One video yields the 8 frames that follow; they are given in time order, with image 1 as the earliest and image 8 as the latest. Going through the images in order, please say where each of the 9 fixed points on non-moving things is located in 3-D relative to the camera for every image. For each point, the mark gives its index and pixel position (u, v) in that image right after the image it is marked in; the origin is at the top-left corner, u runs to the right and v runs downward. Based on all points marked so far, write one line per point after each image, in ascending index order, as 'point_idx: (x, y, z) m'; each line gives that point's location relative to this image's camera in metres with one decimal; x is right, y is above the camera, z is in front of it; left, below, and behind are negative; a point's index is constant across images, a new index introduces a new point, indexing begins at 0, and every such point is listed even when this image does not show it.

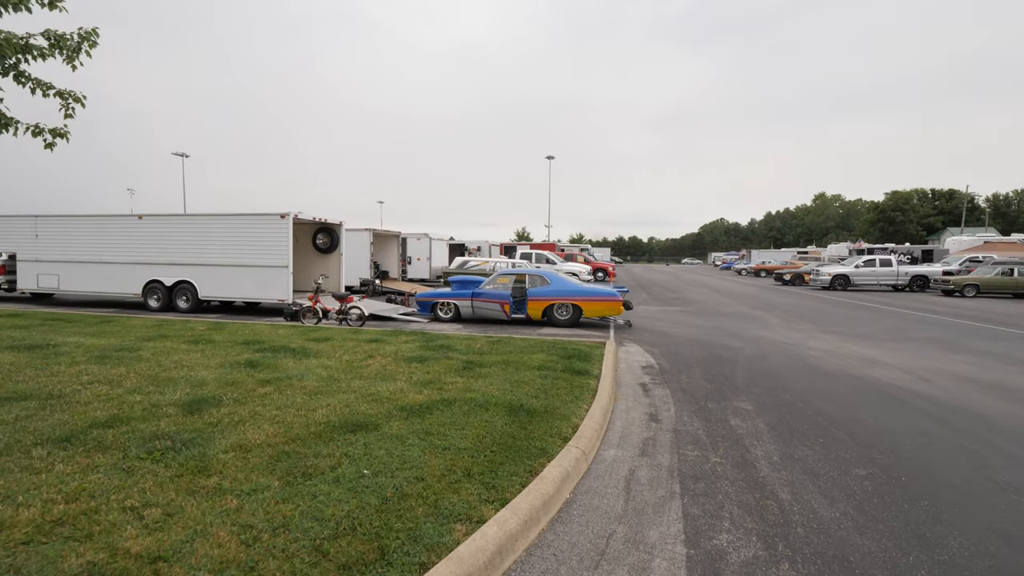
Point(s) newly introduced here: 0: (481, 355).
0: (-0.5, -1.0, +7.7) m
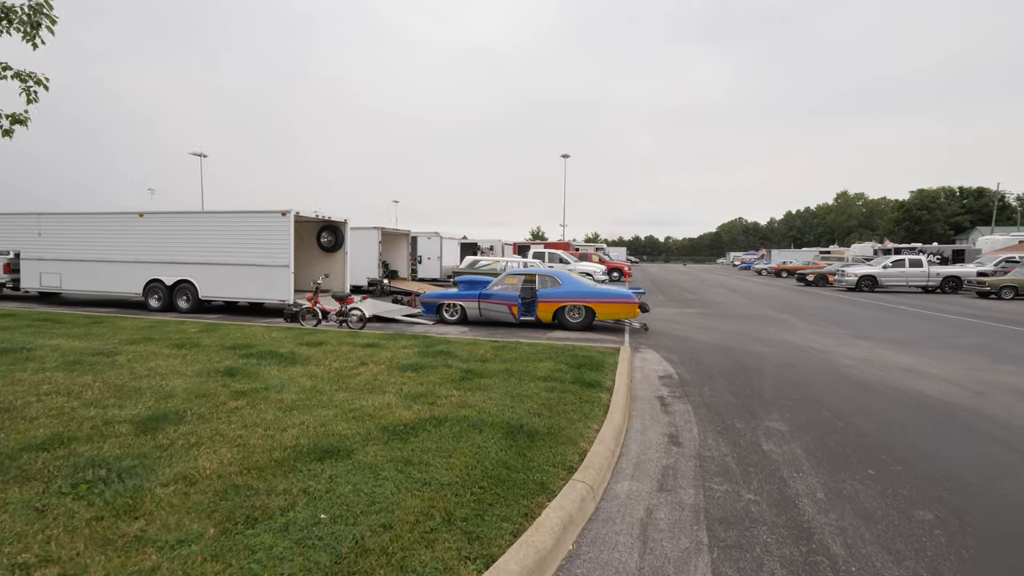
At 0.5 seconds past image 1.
0: (-0.4, -1.1, +7.1) m
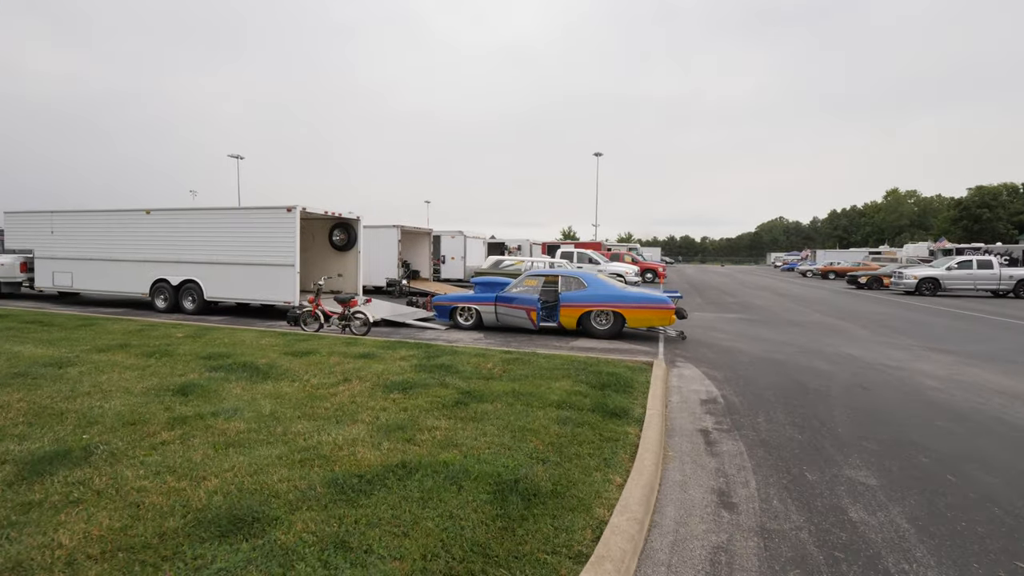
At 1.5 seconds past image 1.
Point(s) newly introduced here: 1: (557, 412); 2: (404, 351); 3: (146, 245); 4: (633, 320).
0: (-0.3, -1.1, +6.0) m
1: (+0.4, -1.2, +4.9) m
2: (-1.7, -1.0, +7.8) m
3: (-9.8, +1.2, +13.6) m
4: (+2.5, -0.7, +10.3) m
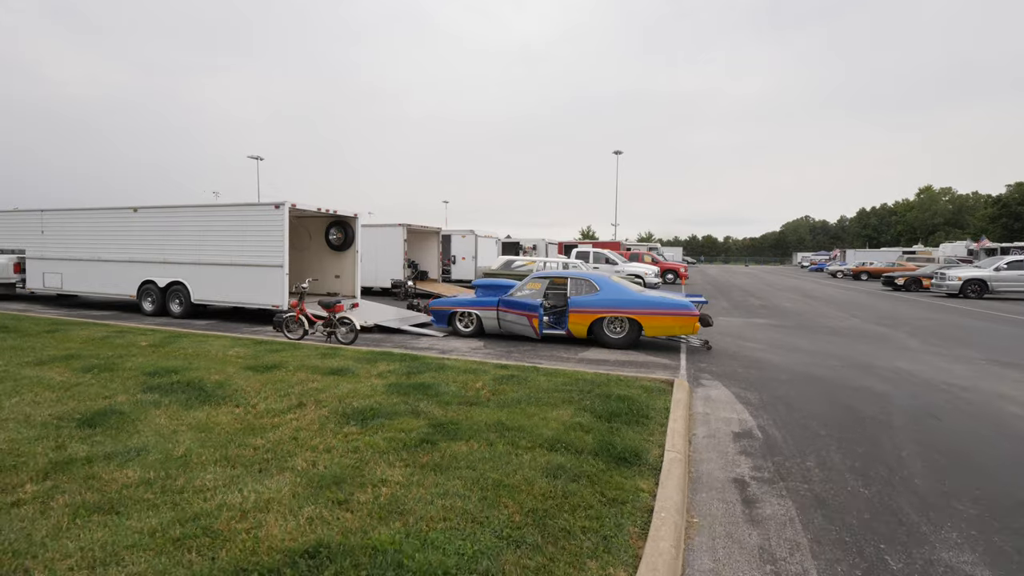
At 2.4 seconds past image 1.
0: (-0.4, -1.2, +4.9) m
1: (+0.3, -1.3, +3.8) m
2: (-1.7, -1.0, +6.8) m
3: (-9.6, +1.1, +12.9) m
4: (+2.5, -0.7, +9.2) m
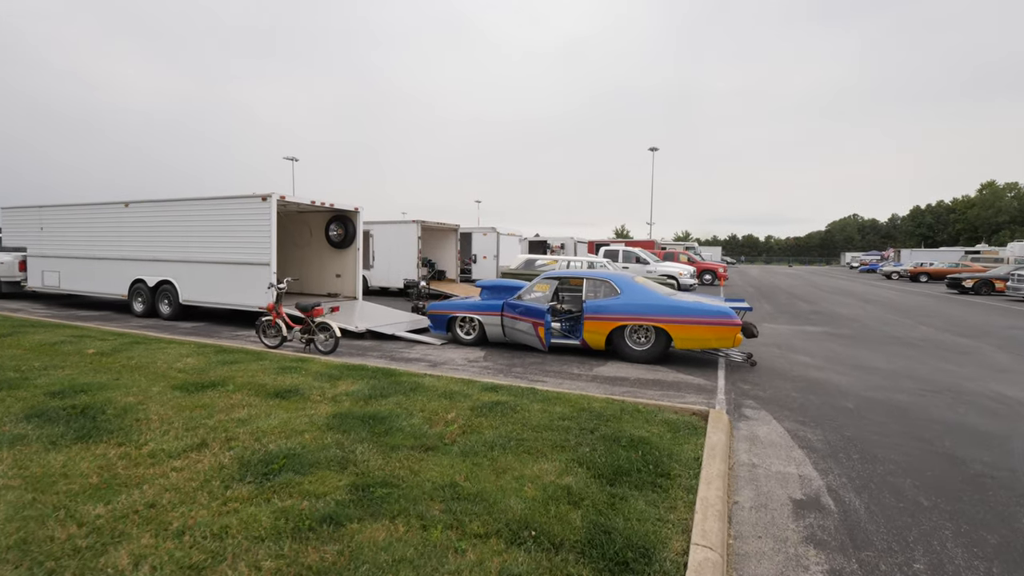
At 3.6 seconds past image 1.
0: (-0.7, -1.2, +3.6) m
1: (0.0, -1.3, +2.5) m
2: (-1.8, -1.1, +5.6) m
3: (-9.3, +1.1, +12.2) m
4: (+2.6, -0.8, +7.6) m
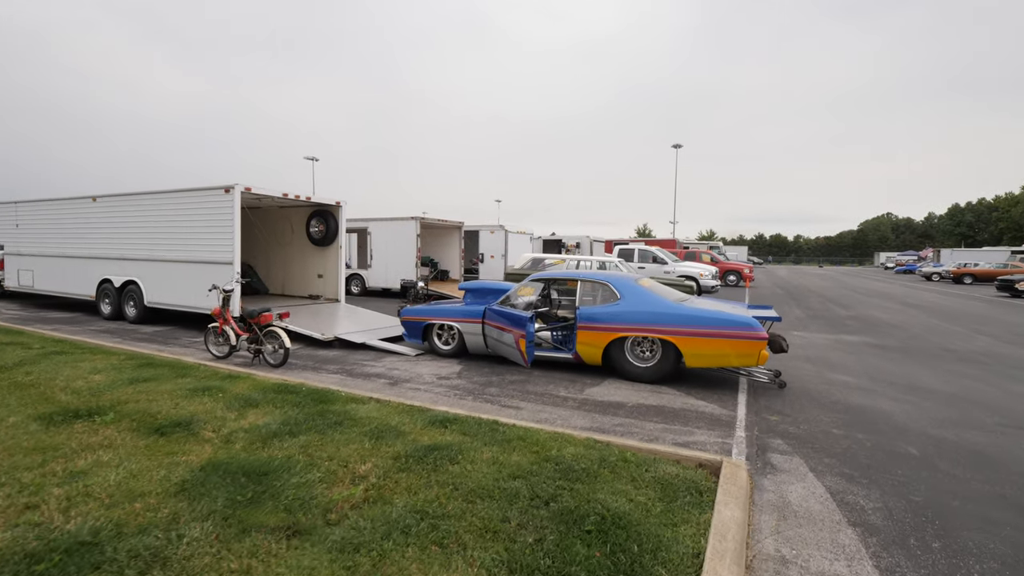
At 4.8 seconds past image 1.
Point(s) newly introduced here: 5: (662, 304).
0: (-1.1, -1.2, +2.4) m
1: (-0.6, -1.3, +1.3) m
2: (-2.2, -1.1, +4.4) m
3: (-9.4, +1.1, +11.4) m
4: (+2.3, -0.8, +6.3) m
5: (+2.0, -0.2, +6.6) m
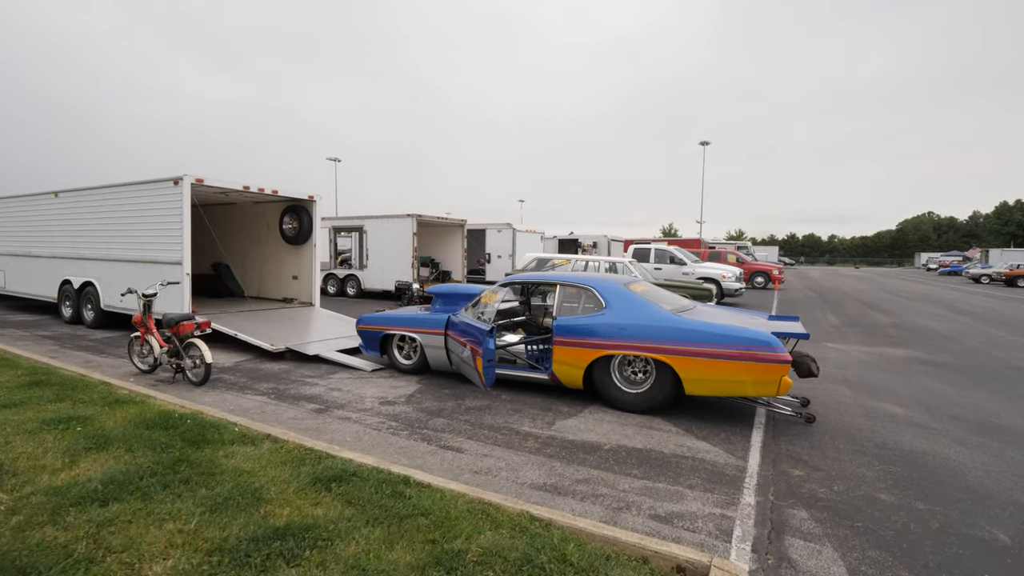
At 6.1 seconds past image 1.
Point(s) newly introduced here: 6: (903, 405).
0: (-1.8, -1.3, +1.3) m
1: (-1.3, -1.4, +0.1) m
2: (-2.7, -1.1, +3.3) m
3: (-9.6, +1.1, +10.7) m
4: (+1.8, -0.9, +5.0) m
5: (+1.5, -0.3, +5.3) m
6: (+4.4, -1.3, +5.7) m
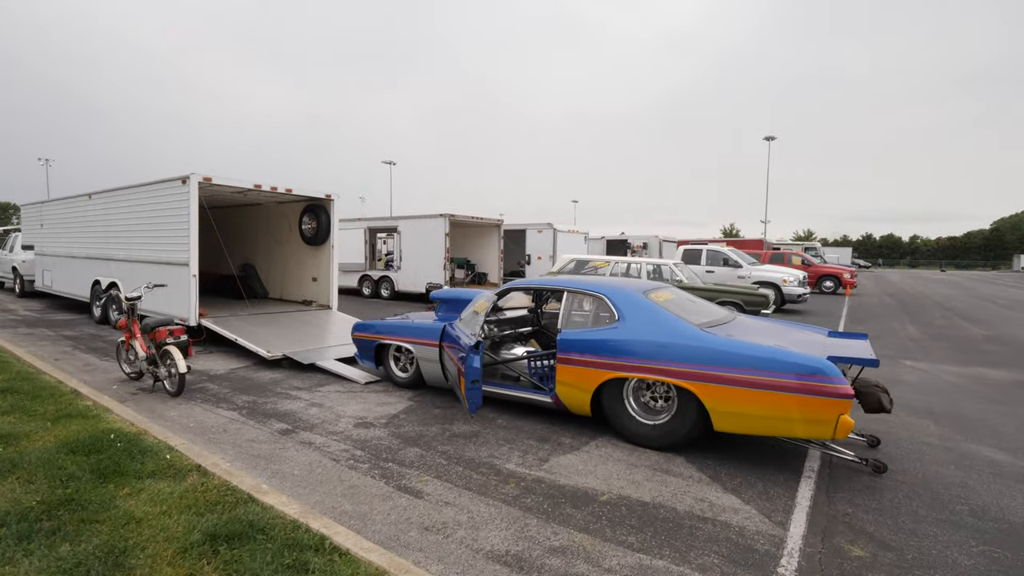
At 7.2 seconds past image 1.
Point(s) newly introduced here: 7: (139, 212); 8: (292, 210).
0: (-2.3, -1.3, +0.7) m
1: (-1.9, -1.4, -0.5) m
2: (-3.0, -1.2, +2.8) m
3: (-9.0, +1.1, +10.9) m
4: (+1.7, -1.0, +4.0) m
5: (+1.5, -0.4, +4.3) m
6: (+4.4, -1.4, +4.4) m
7: (-6.9, +1.4, +9.4) m
8: (-4.6, +1.6, +10.6) m
